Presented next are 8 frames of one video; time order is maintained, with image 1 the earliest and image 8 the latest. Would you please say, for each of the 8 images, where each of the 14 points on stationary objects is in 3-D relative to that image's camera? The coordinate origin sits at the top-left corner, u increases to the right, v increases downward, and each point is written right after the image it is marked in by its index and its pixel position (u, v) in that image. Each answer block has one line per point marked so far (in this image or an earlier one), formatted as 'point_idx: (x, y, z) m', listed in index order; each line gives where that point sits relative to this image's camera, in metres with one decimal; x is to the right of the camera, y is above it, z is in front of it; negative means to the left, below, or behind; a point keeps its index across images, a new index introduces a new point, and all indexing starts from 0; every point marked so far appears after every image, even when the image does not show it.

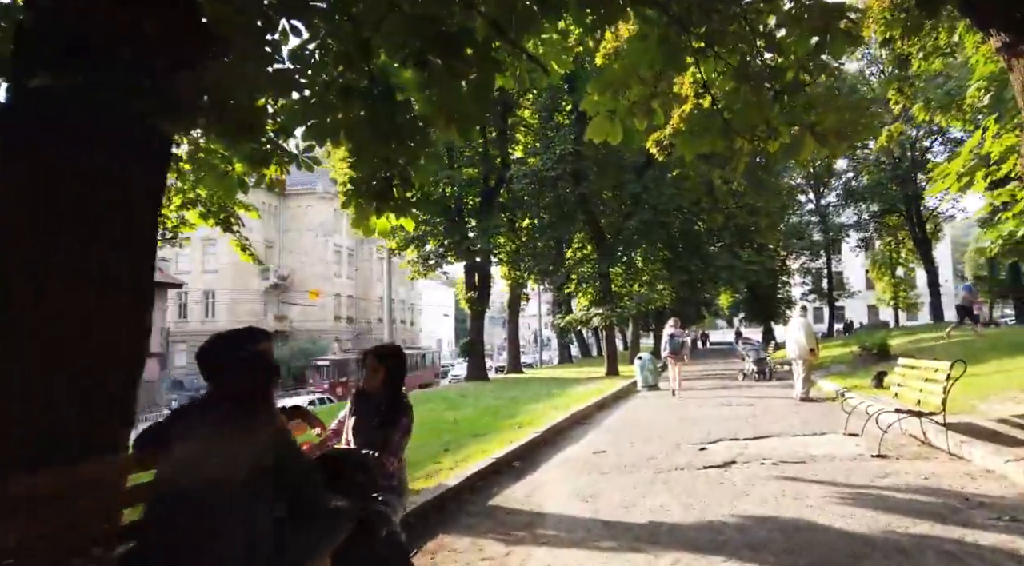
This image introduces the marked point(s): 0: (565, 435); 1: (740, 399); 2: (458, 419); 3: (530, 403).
0: (+0.8, -2.2, +11.2) m
1: (+4.5, -2.3, +15.8) m
2: (-0.9, -2.2, +12.9) m
3: (+0.3, -2.4, +15.7) m
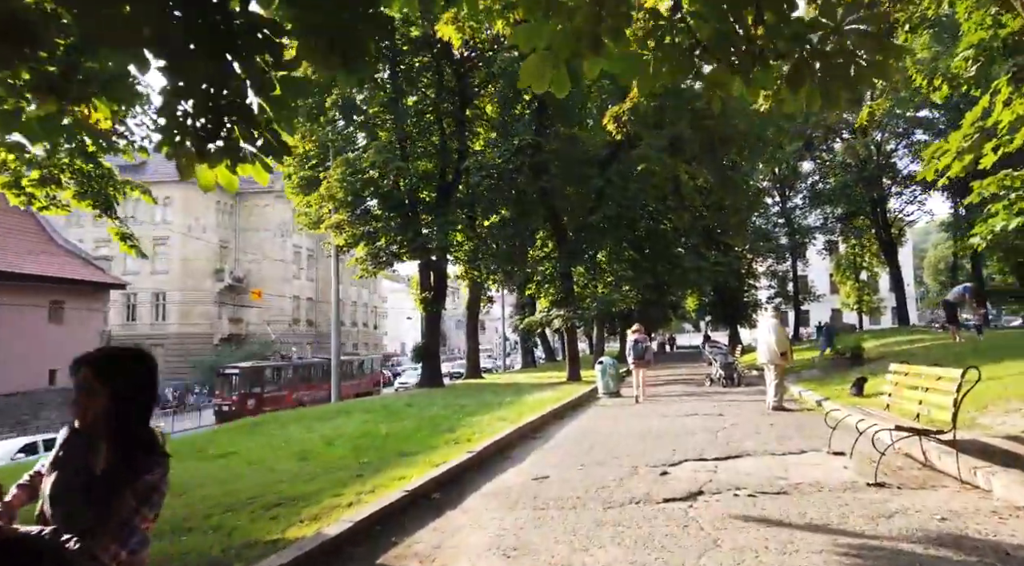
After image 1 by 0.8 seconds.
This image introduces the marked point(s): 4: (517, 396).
0: (0.0, -2.1, +9.7) m
1: (+3.5, -2.3, +14.4) m
2: (-1.8, -2.2, +11.4) m
3: (-0.7, -2.3, +14.2) m
4: (+0.1, -2.8, +19.7) m
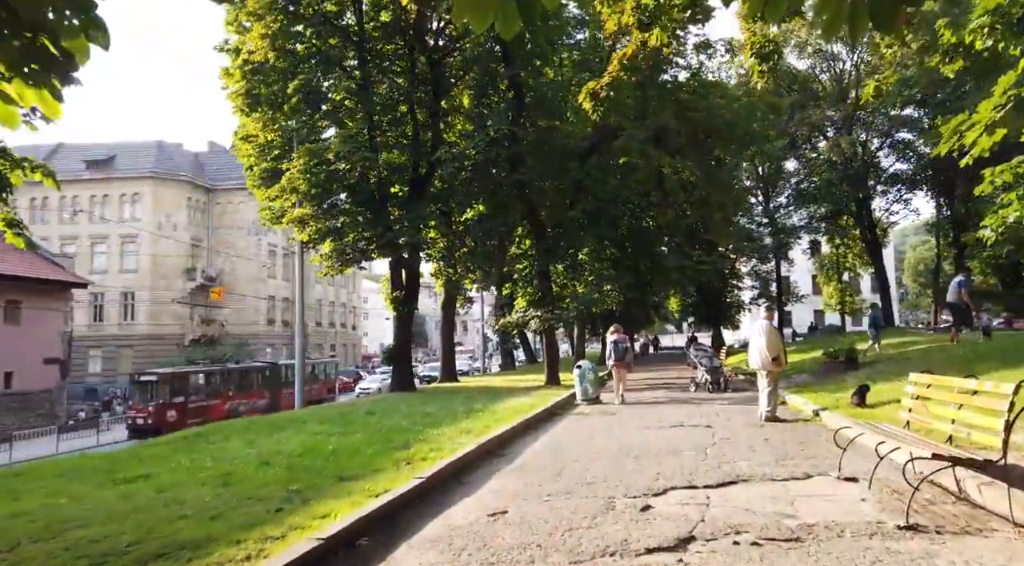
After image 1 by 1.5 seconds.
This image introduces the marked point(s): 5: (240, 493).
0: (-0.5, -2.0, +8.4) m
1: (+3.0, -2.2, +13.2) m
2: (-2.3, -2.1, +10.0) m
3: (-1.2, -2.3, +12.9) m
4: (-0.5, -2.8, +18.4) m
5: (-2.5, -1.9, +7.3) m
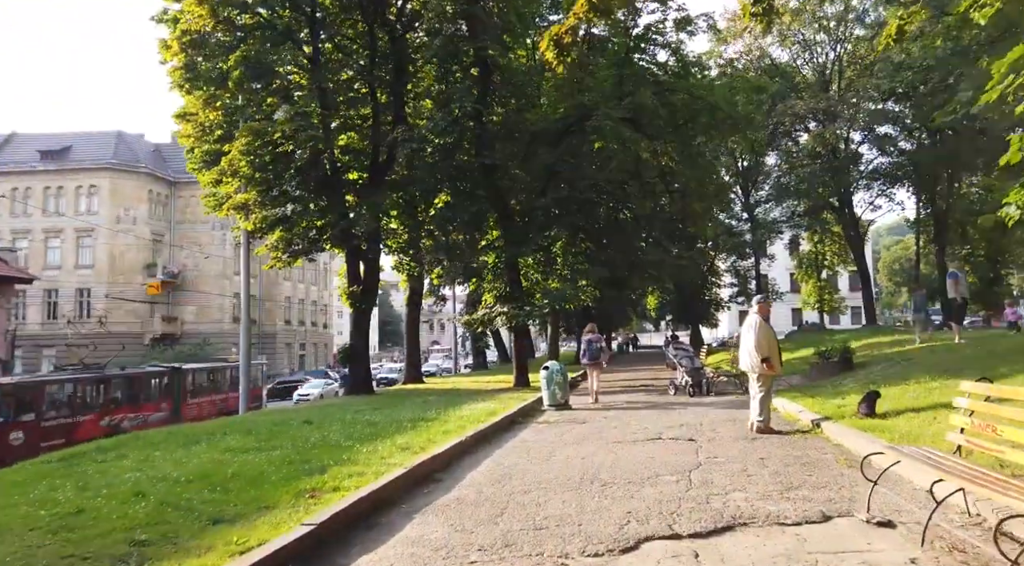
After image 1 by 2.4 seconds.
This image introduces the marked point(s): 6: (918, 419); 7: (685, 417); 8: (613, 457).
0: (-1.0, -1.9, +6.6) m
1: (+2.3, -2.1, +11.5) m
2: (-2.9, -2.0, +8.2) m
3: (-1.9, -2.1, +11.1) m
4: (-1.4, -2.6, +16.6) m
5: (-3.1, -1.8, +5.5) m
6: (+4.5, -1.5, +8.8) m
7: (+2.8, -2.2, +12.7) m
8: (+1.1, -1.9, +8.8) m
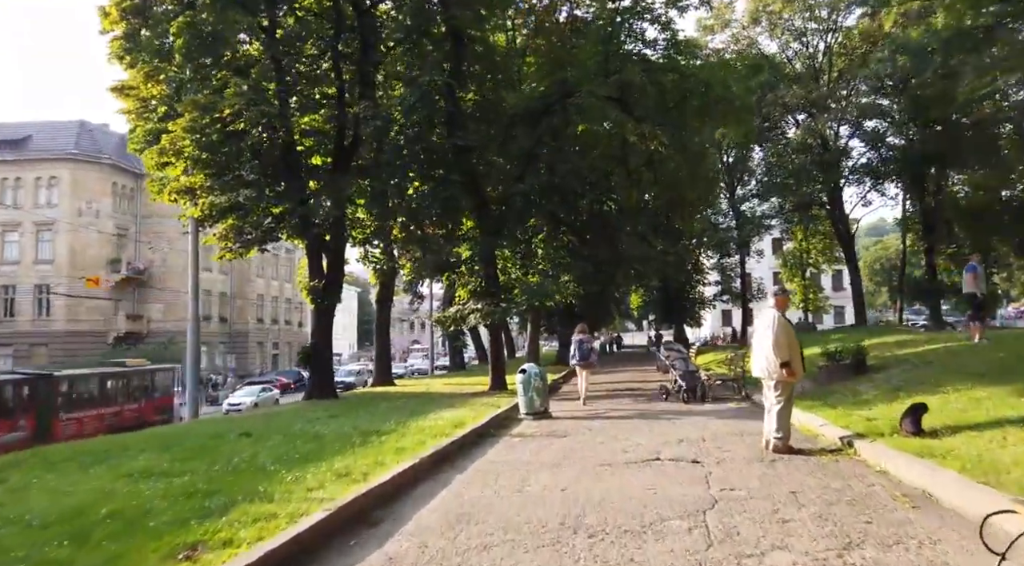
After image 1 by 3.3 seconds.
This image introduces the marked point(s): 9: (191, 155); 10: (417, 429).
0: (-1.3, -1.8, +4.7) m
1: (+1.9, -1.9, +9.7) m
2: (-3.2, -1.8, +6.2) m
3: (-2.3, -2.0, +9.2) m
4: (-1.9, -2.5, +14.7) m
5: (-3.3, -1.7, +3.5) m
6: (+4.2, -1.4, +7.1) m
7: (+2.4, -2.0, +10.9) m
8: (+0.8, -1.8, +6.9) m
9: (-7.8, +3.1, +19.3) m
10: (-1.4, -2.1, +11.4) m
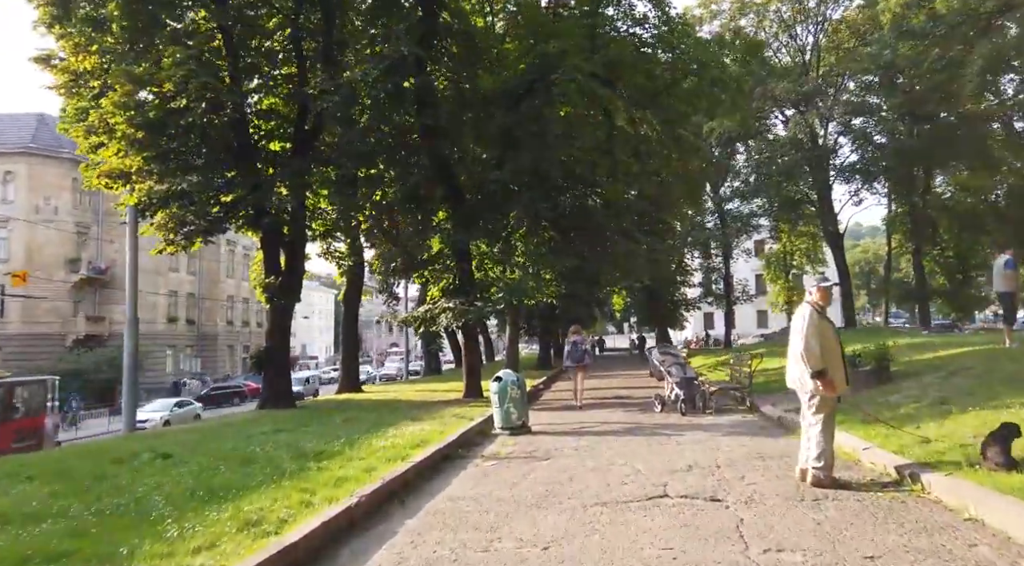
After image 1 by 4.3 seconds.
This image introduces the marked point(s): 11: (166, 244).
0: (-1.5, -1.6, +2.8) m
1: (+1.6, -1.8, +7.8) m
2: (-3.4, -1.7, +4.2) m
3: (-2.5, -1.9, +7.2) m
4: (-2.3, -2.4, +12.7) m
5: (-3.5, -1.5, +1.5) m
6: (+4.0, -1.3, +5.3) m
7: (+2.0, -1.9, +9.0) m
8: (+0.5, -1.7, +5.1) m
9: (-8.4, +3.2, +17.2) m
10: (-1.7, -2.0, +9.5) m
11: (-8.3, +0.9, +19.3) m
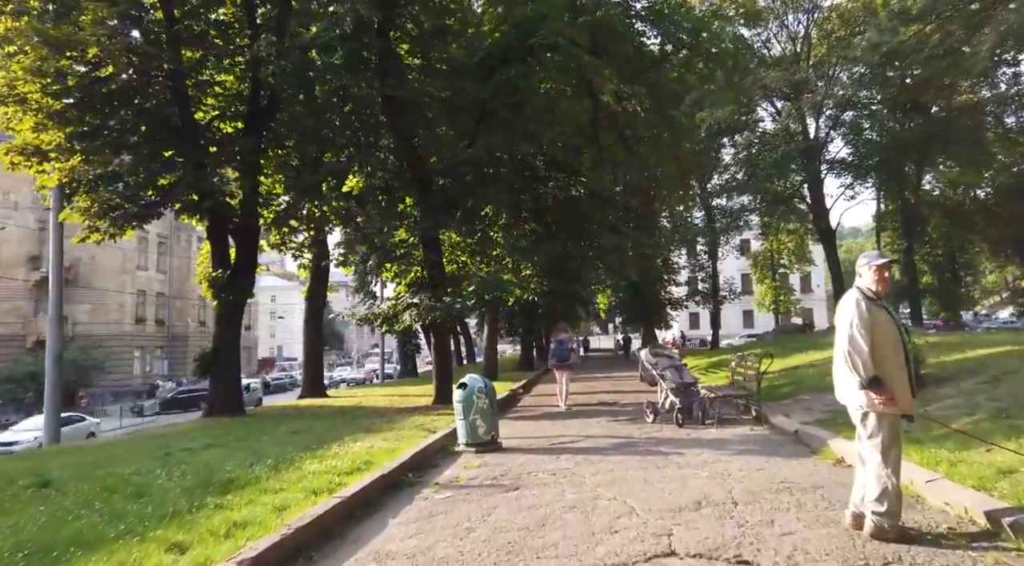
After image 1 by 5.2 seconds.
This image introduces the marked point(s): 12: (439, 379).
0: (-1.7, -1.5, +0.9) m
1: (+1.3, -1.7, +6.0) m
2: (-3.7, -1.6, +2.3) m
3: (-2.9, -1.7, +5.3) m
4: (-2.7, -2.2, +10.8) m
5: (-3.7, -1.4, -0.4) m
6: (+3.7, -1.1, +3.5) m
7: (+1.7, -1.8, +7.2) m
8: (+0.3, -1.5, +3.2) m
9: (-8.9, +3.4, +15.2) m
10: (-2.1, -1.9, +7.6) m
11: (-8.8, +1.1, +17.3) m
12: (-1.7, -2.2, +18.6) m
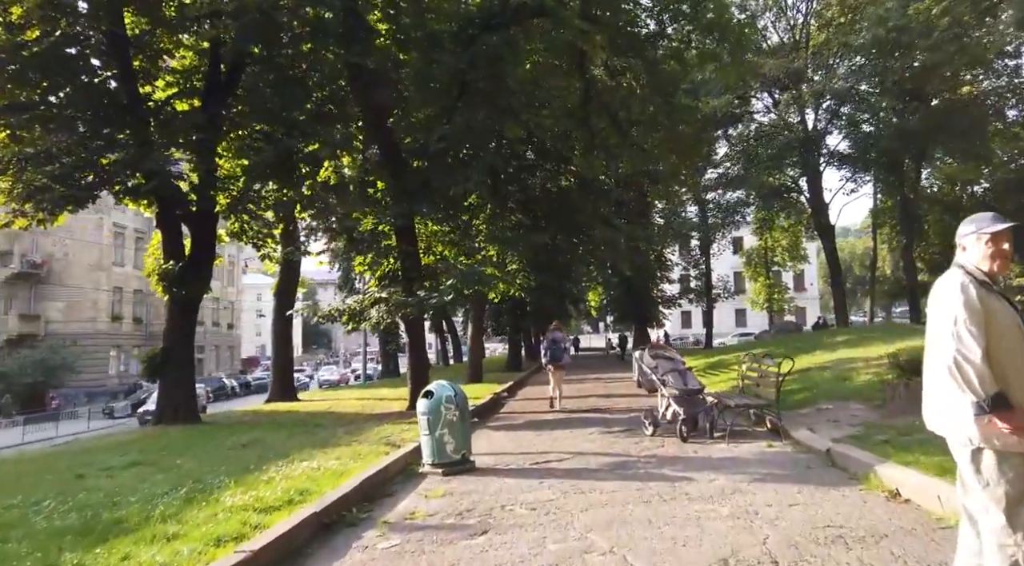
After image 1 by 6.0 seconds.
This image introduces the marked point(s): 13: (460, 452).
0: (-1.9, -1.4, -0.8) m
1: (+1.0, -1.6, +4.3) m
2: (-3.8, -1.5, +0.6) m
3: (-3.1, -1.6, +3.6) m
4: (-3.0, -2.1, +9.2) m
5: (-3.8, -1.3, -2.1) m
6: (+3.5, -1.0, +1.9) m
7: (+1.4, -1.7, +5.6) m
8: (+0.1, -1.4, +1.6) m
9: (-9.2, +3.5, +13.4) m
10: (-2.3, -1.8, +5.9) m
11: (-9.2, +1.2, +15.5) m
12: (-2.1, -2.1, +17.0) m
13: (-0.6, -1.8, +8.7) m
